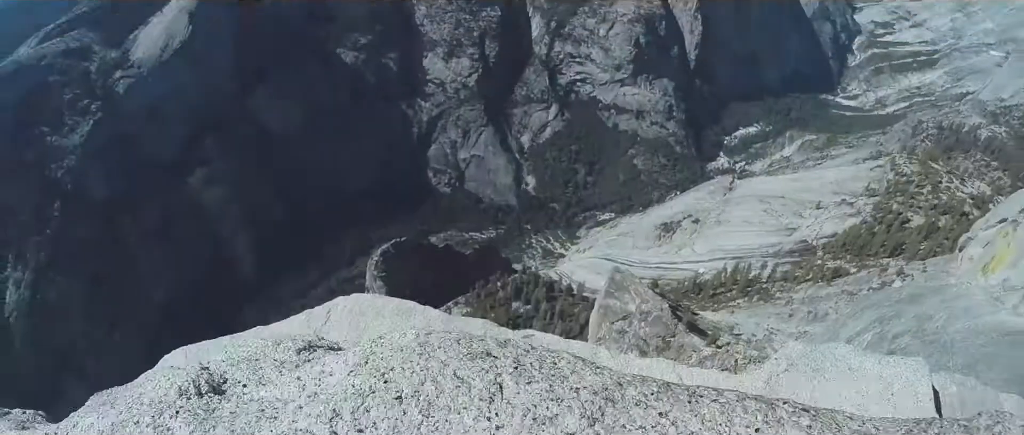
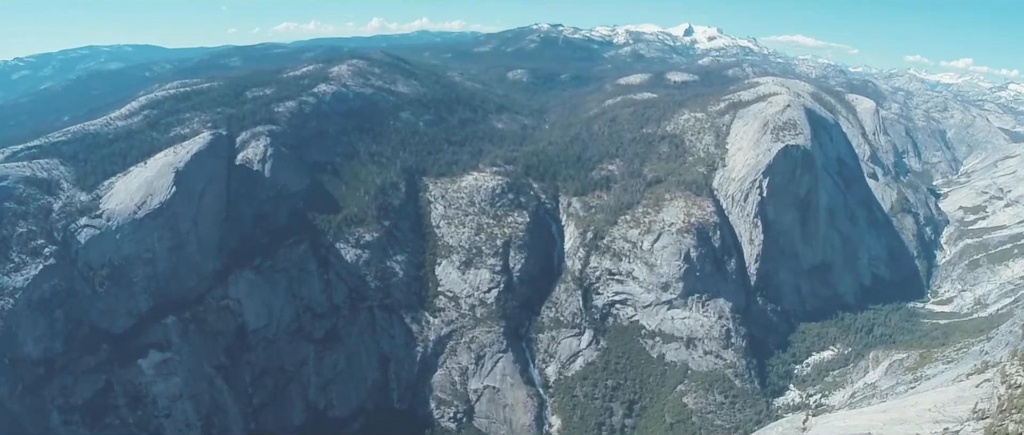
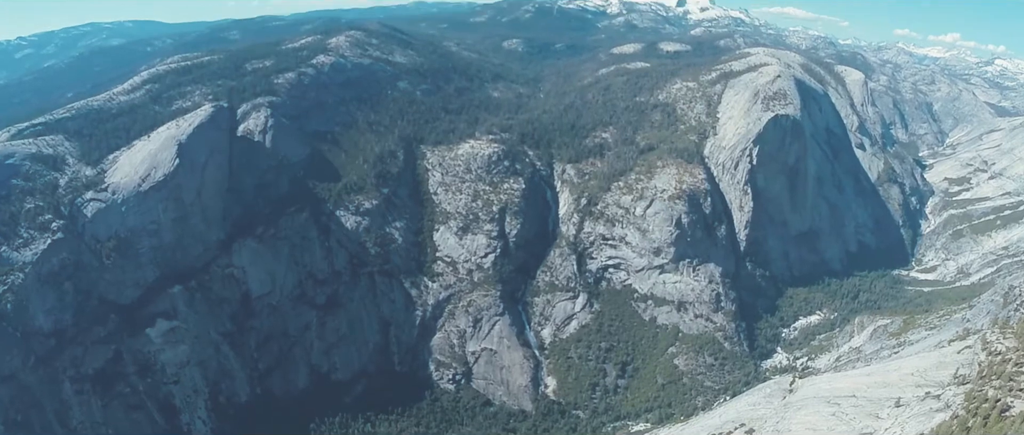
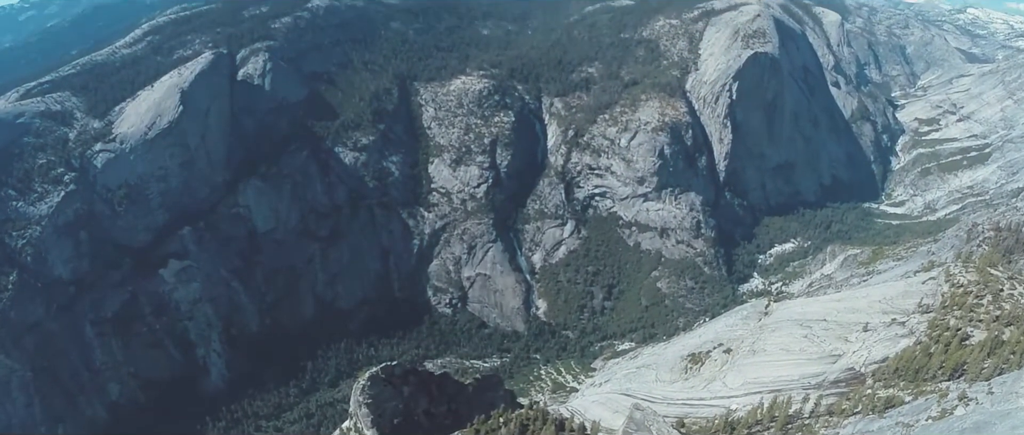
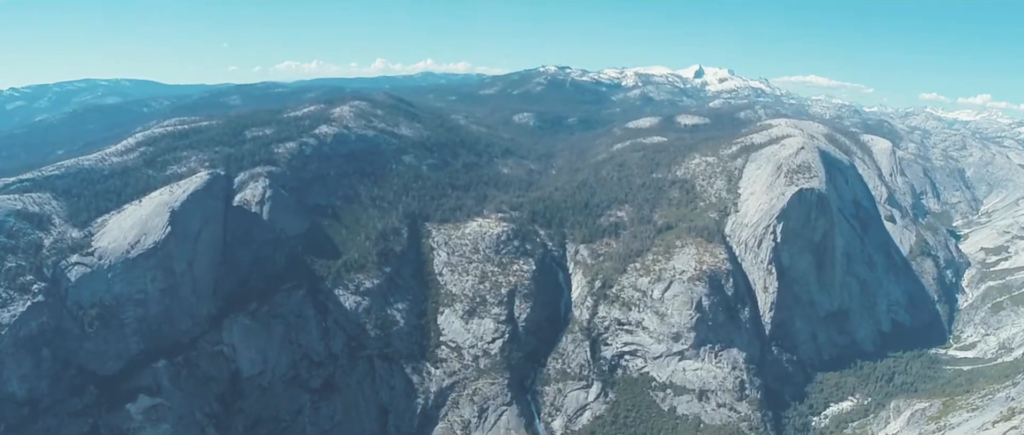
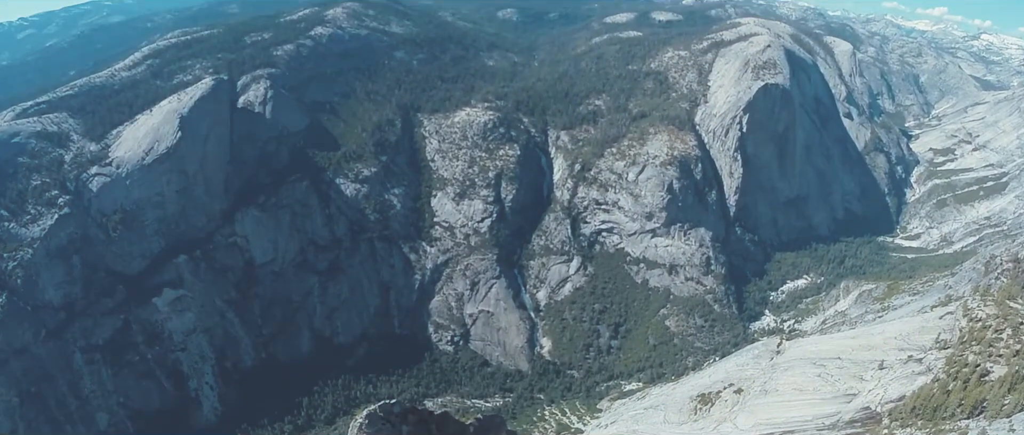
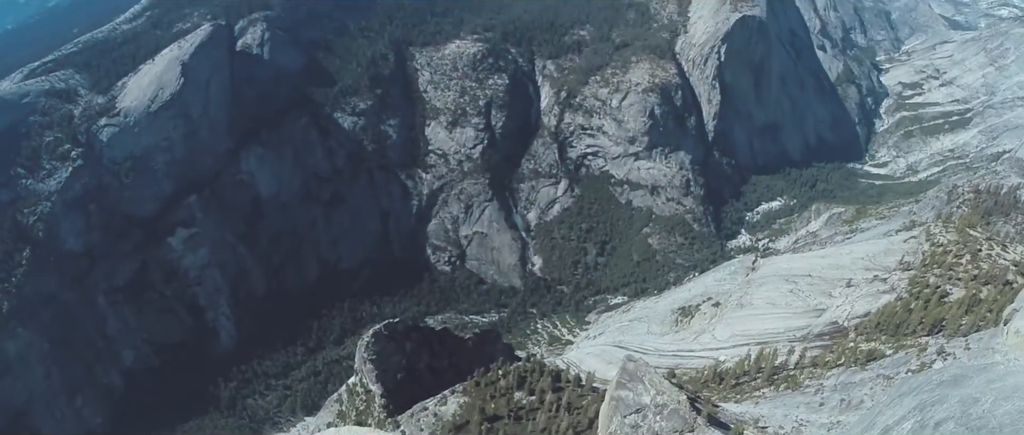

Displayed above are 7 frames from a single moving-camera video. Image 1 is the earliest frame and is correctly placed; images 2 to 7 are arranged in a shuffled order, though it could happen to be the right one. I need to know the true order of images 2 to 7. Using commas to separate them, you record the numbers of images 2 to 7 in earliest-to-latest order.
7, 4, 6, 3, 2, 5
